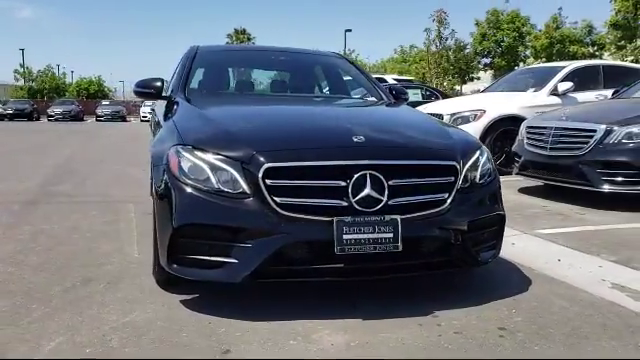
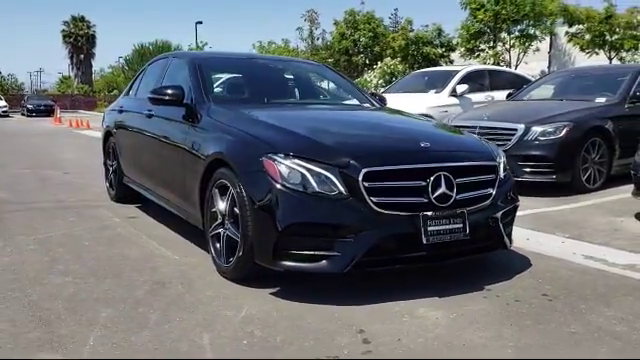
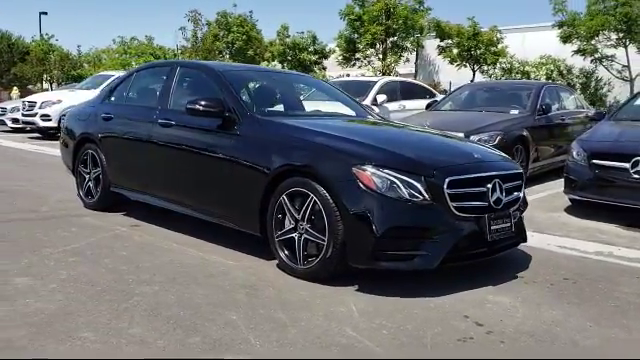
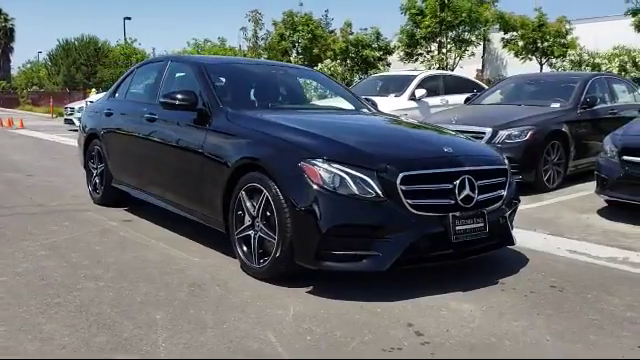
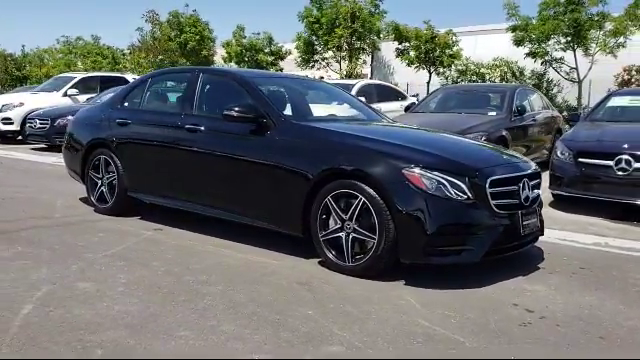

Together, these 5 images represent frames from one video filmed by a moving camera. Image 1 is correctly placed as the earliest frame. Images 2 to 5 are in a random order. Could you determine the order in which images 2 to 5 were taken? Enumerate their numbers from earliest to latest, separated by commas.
2, 4, 3, 5
